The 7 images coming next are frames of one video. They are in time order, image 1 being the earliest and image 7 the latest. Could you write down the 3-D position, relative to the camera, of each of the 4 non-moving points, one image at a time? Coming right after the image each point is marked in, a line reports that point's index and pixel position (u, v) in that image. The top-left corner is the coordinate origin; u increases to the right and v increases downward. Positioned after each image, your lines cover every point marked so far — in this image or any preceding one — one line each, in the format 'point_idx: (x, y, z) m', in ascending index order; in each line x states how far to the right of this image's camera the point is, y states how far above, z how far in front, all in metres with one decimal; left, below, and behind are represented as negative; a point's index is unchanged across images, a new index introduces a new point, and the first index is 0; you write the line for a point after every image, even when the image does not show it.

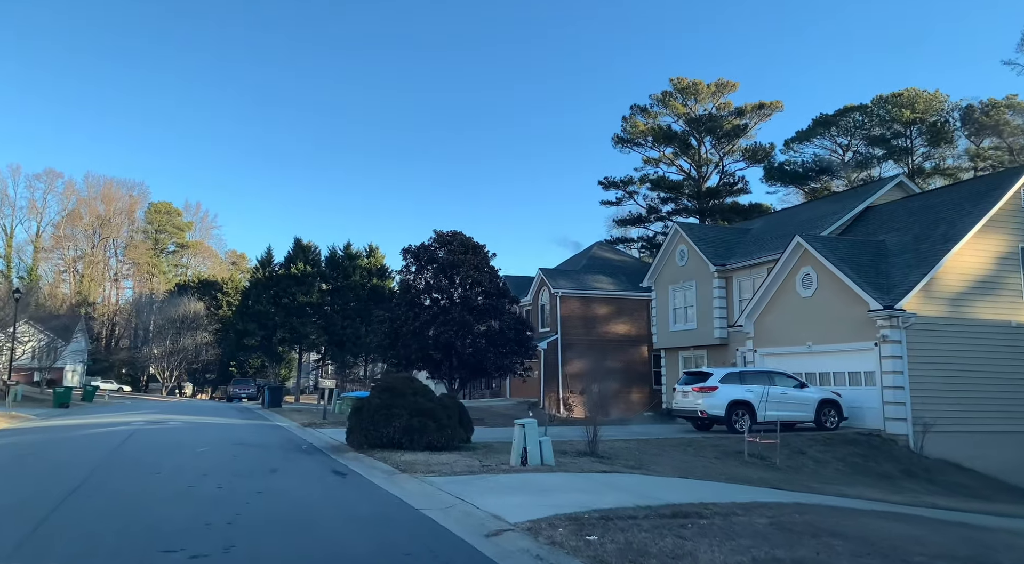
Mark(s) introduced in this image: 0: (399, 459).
0: (-1.8, -2.9, +11.1) m
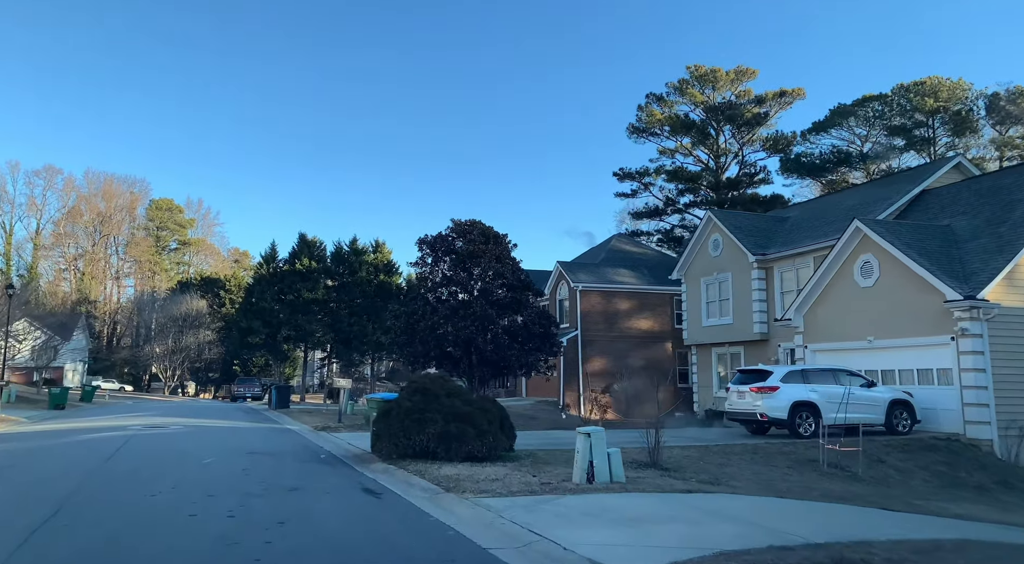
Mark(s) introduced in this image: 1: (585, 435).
0: (-1.0, -2.7, +9.5) m
1: (+0.9, -1.9, +8.6) m
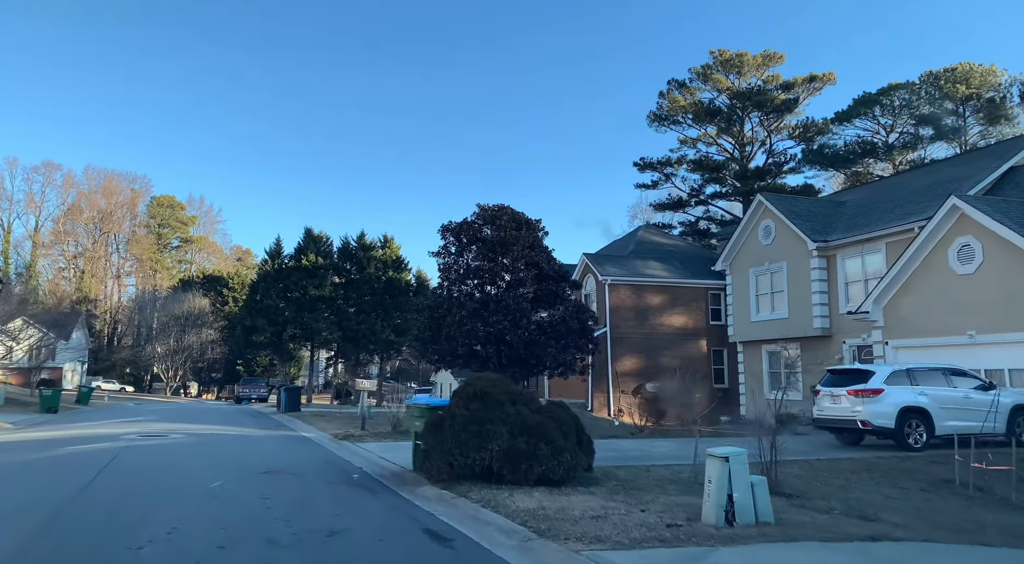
0: (0.0, -2.4, +7.3) m
1: (+1.9, -1.6, +6.4) m
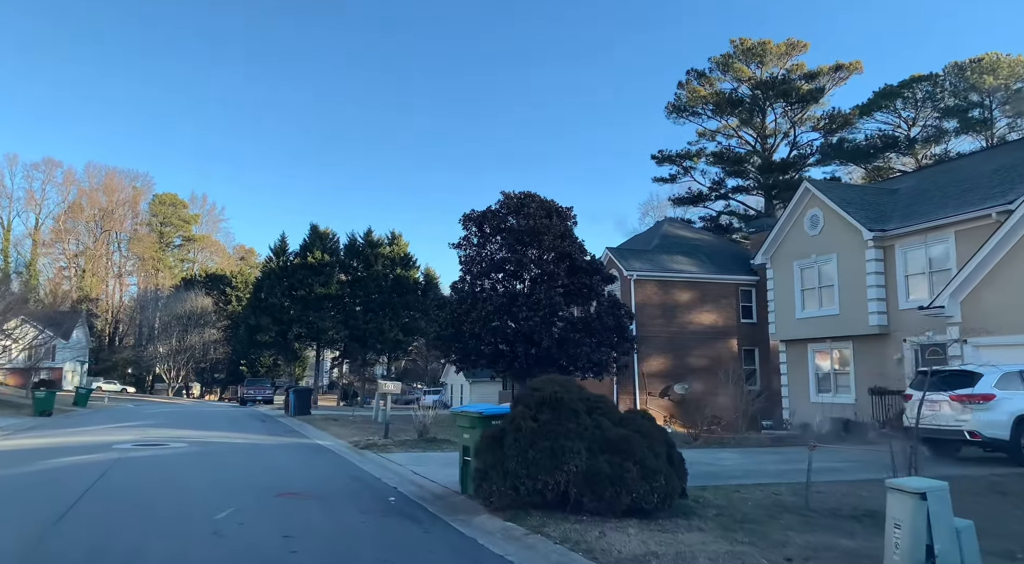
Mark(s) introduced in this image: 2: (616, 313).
0: (+0.8, -2.2, +5.6) m
1: (+2.7, -1.4, +4.7) m
2: (+3.0, -0.9, +19.8) m
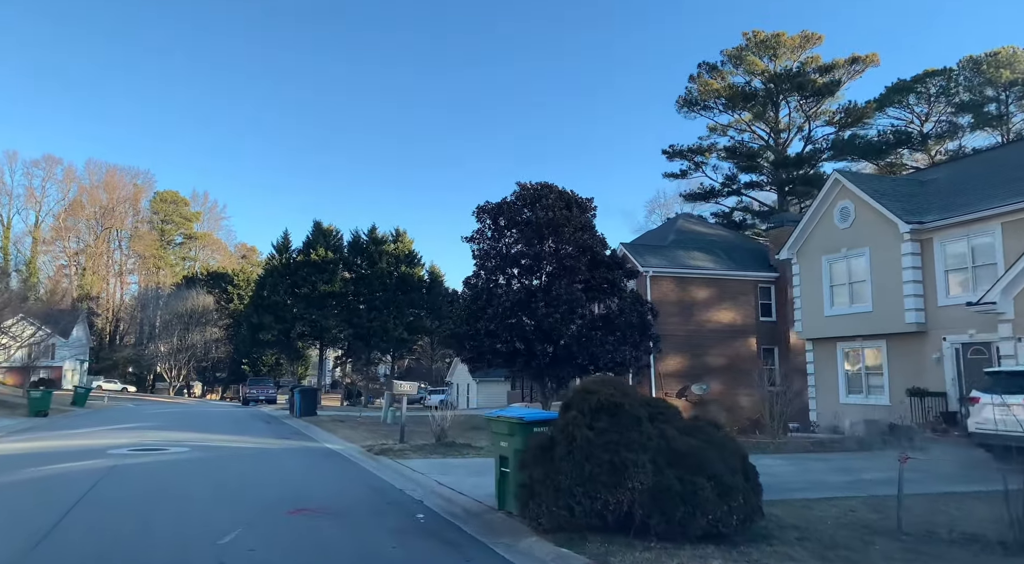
0: (+1.3, -2.1, +4.6) m
1: (+3.2, -1.3, +3.7) m
2: (+3.5, -0.8, +18.9) m
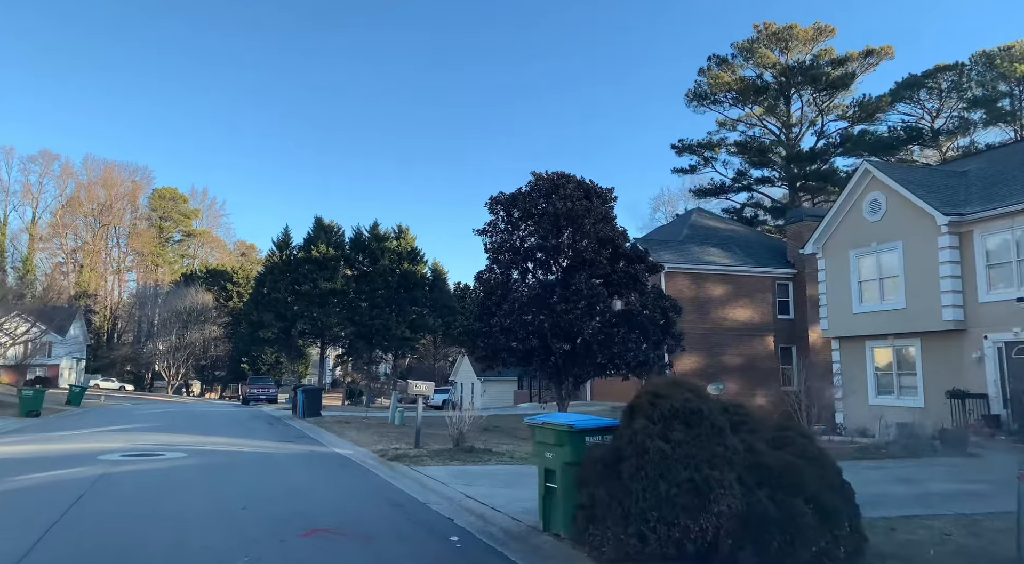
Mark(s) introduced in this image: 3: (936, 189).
0: (+1.7, -1.9, +3.7) m
1: (+3.6, -1.2, +2.8) m
2: (+3.9, -0.6, +17.9) m
3: (+11.5, +2.5, +18.6) m
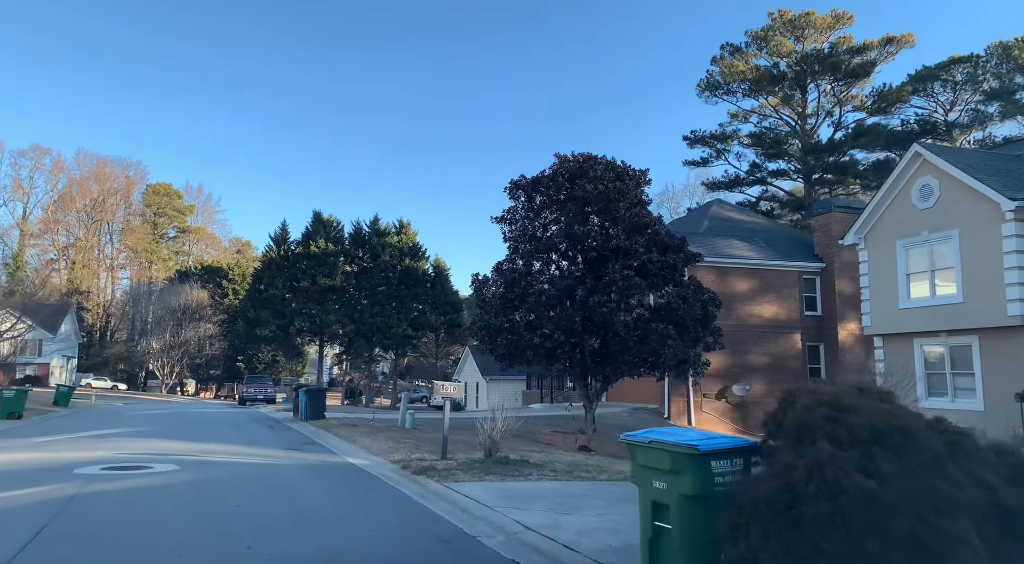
0: (+2.4, -1.8, +2.2) m
1: (+4.3, -1.0, +1.3) m
2: (+4.5, -0.4, +16.4) m
3: (+12.1, +2.7, +17.1) m
